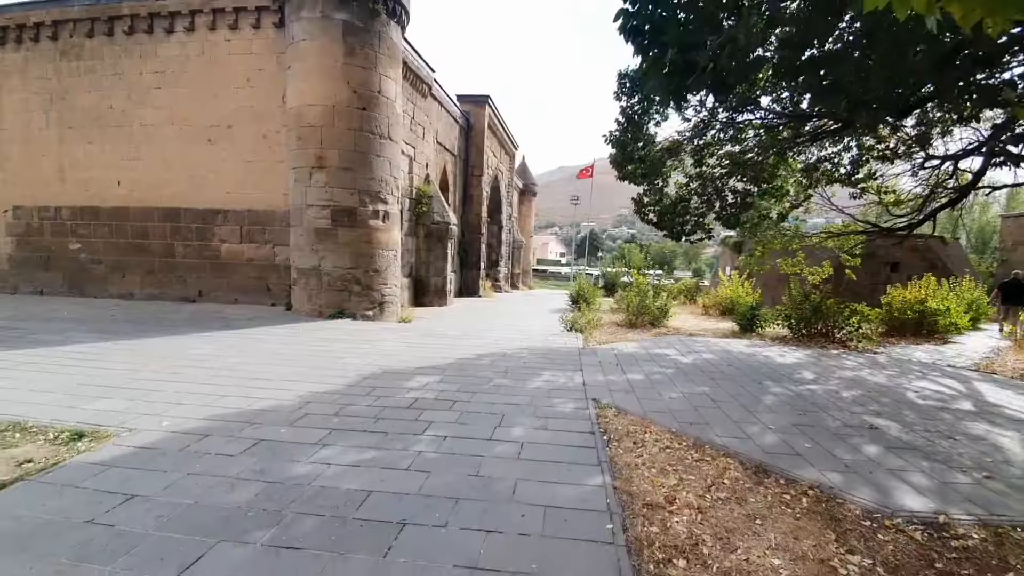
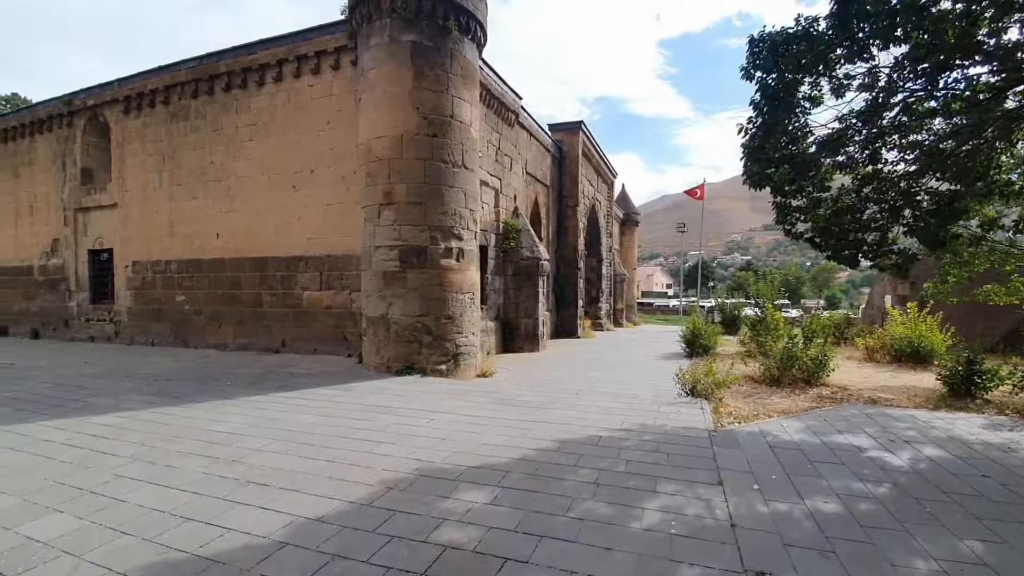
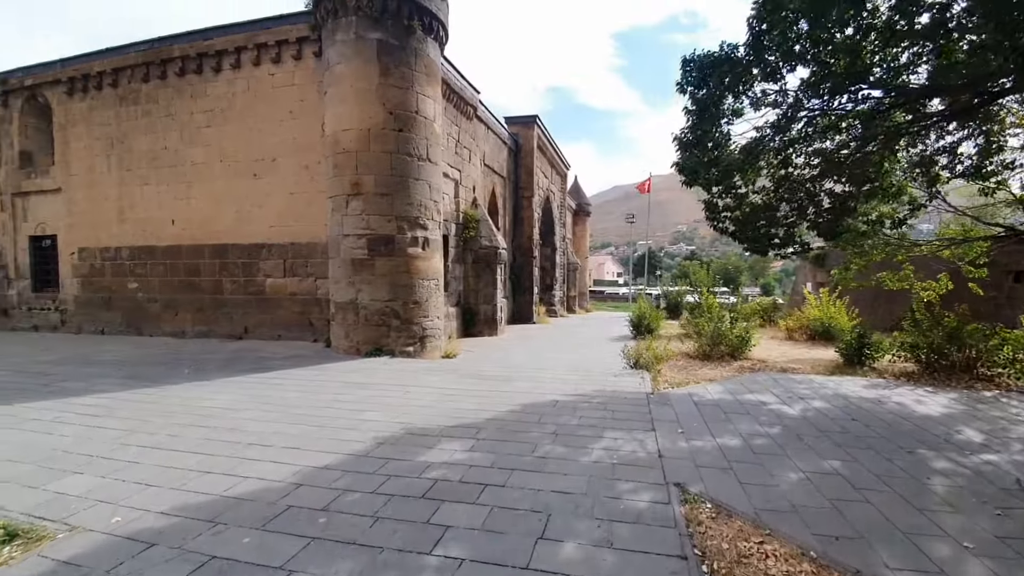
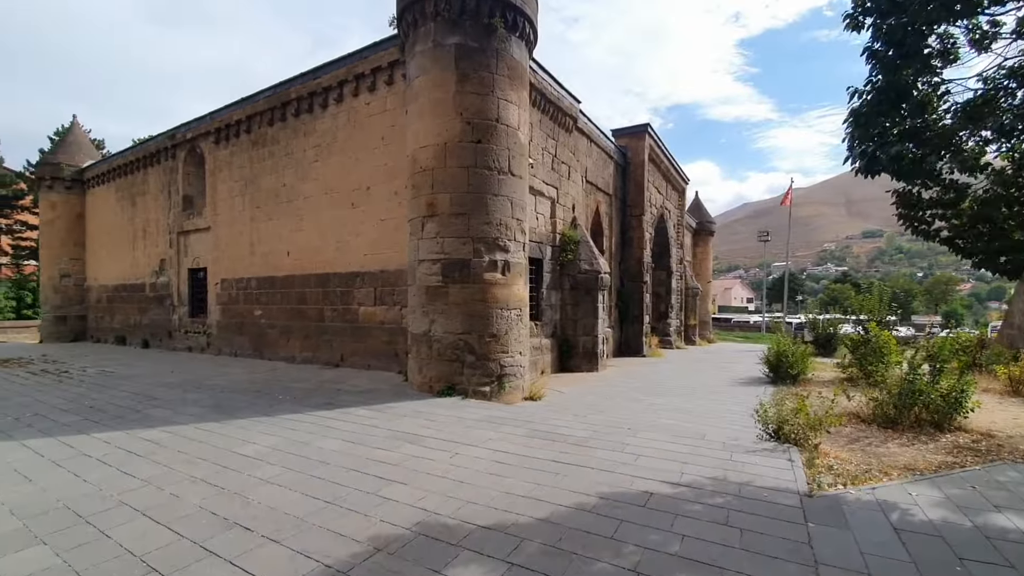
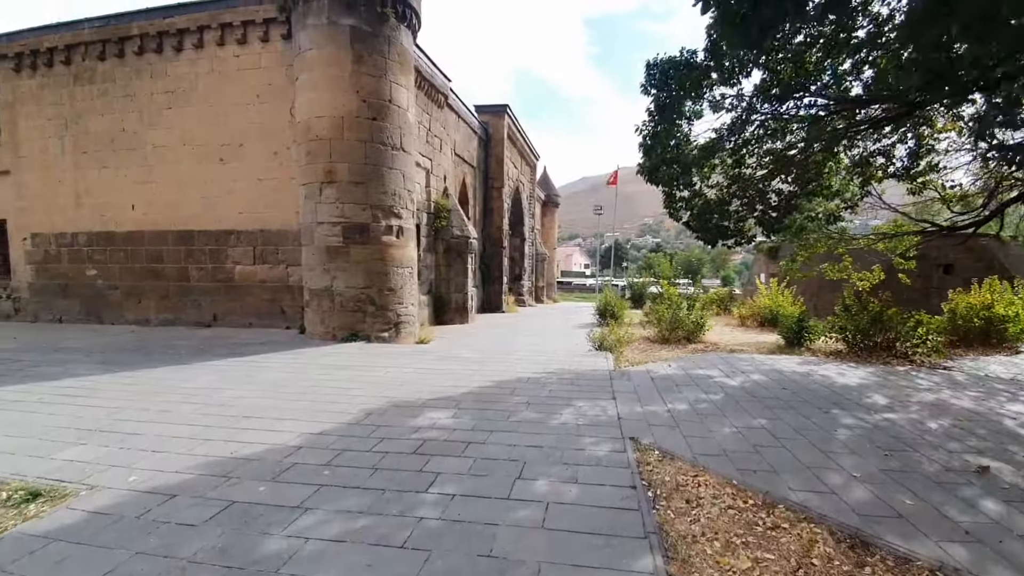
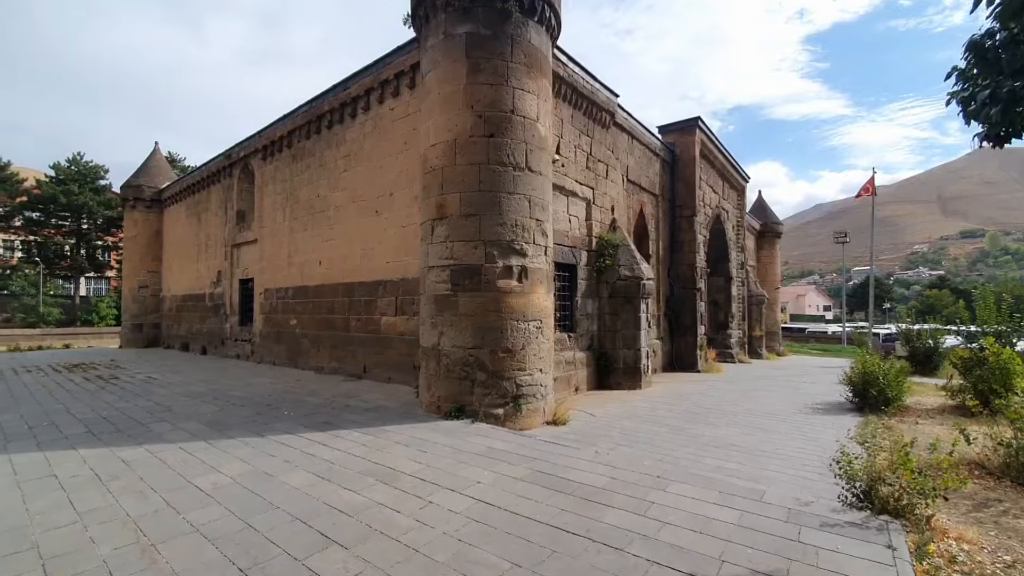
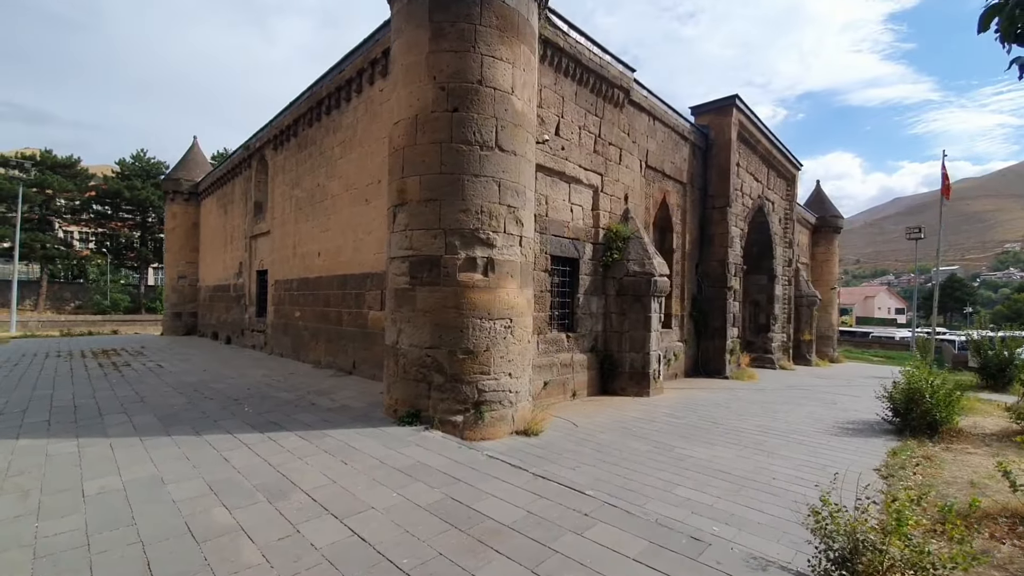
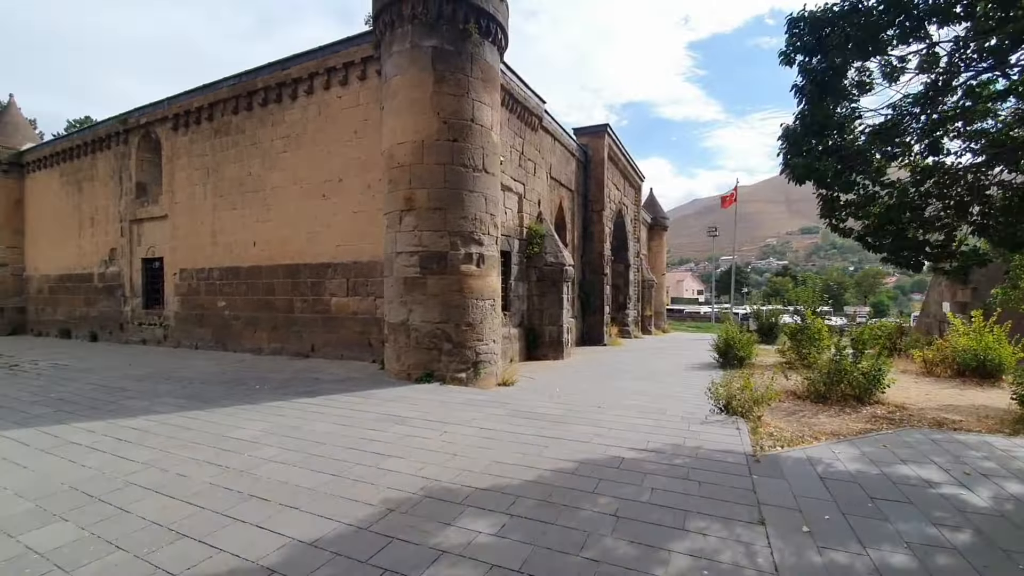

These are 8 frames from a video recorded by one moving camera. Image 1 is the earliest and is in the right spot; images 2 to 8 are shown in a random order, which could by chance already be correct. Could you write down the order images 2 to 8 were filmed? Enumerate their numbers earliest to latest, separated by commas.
5, 3, 2, 8, 4, 6, 7
